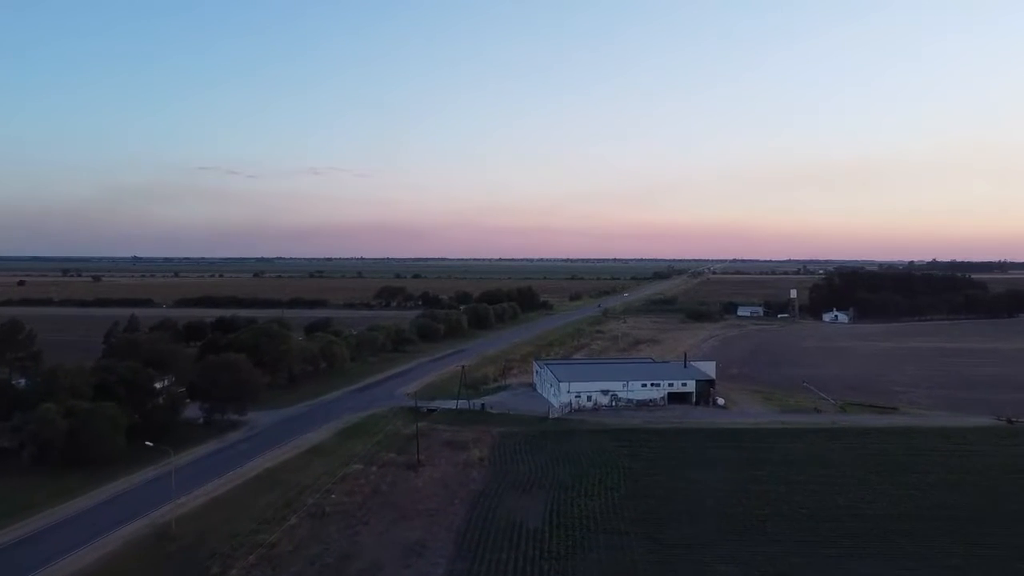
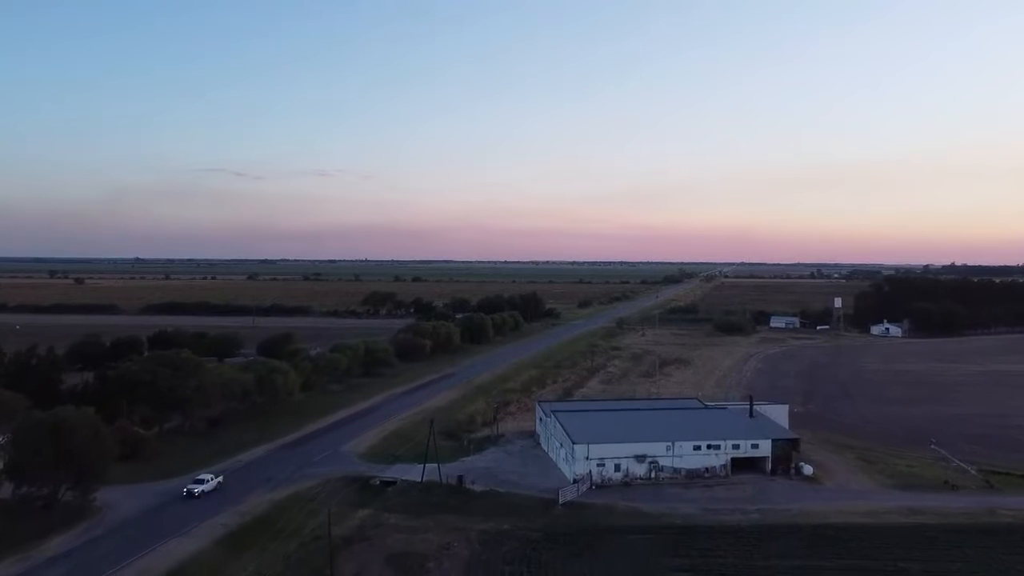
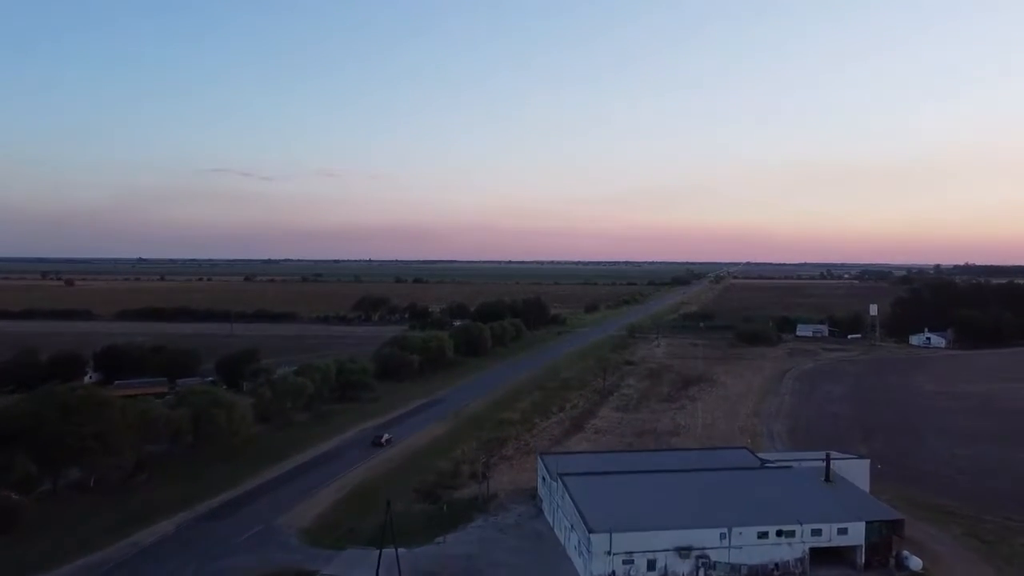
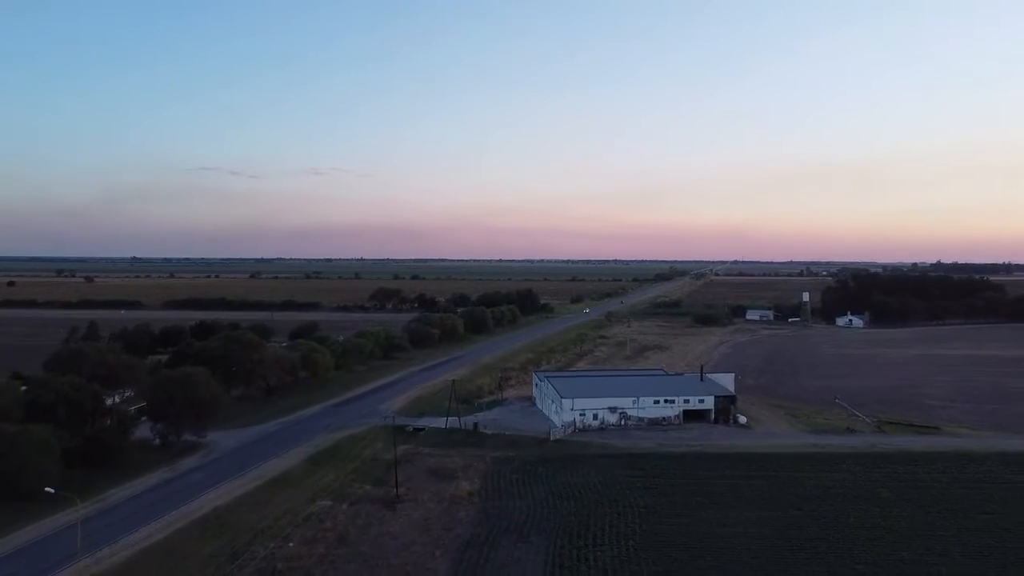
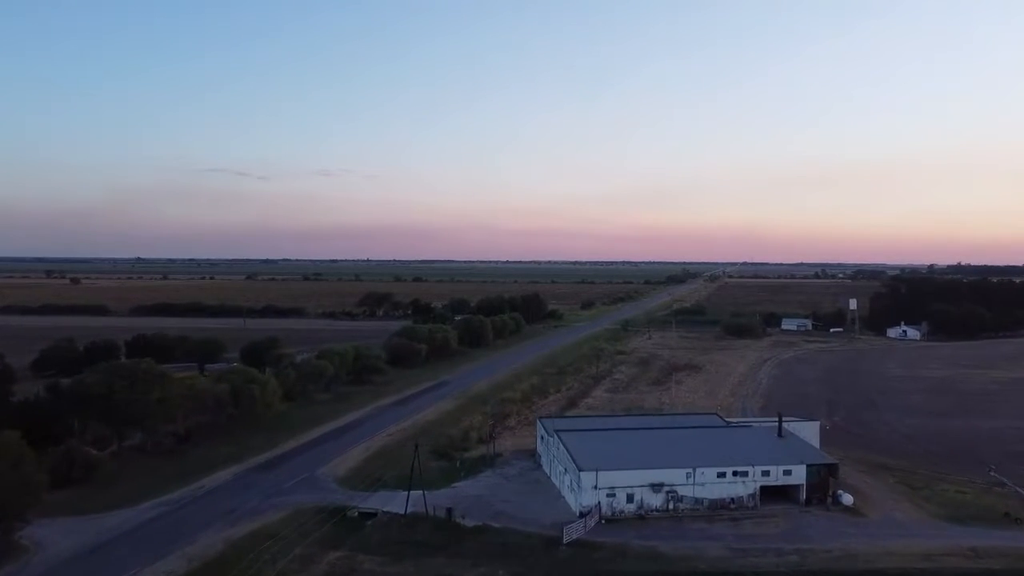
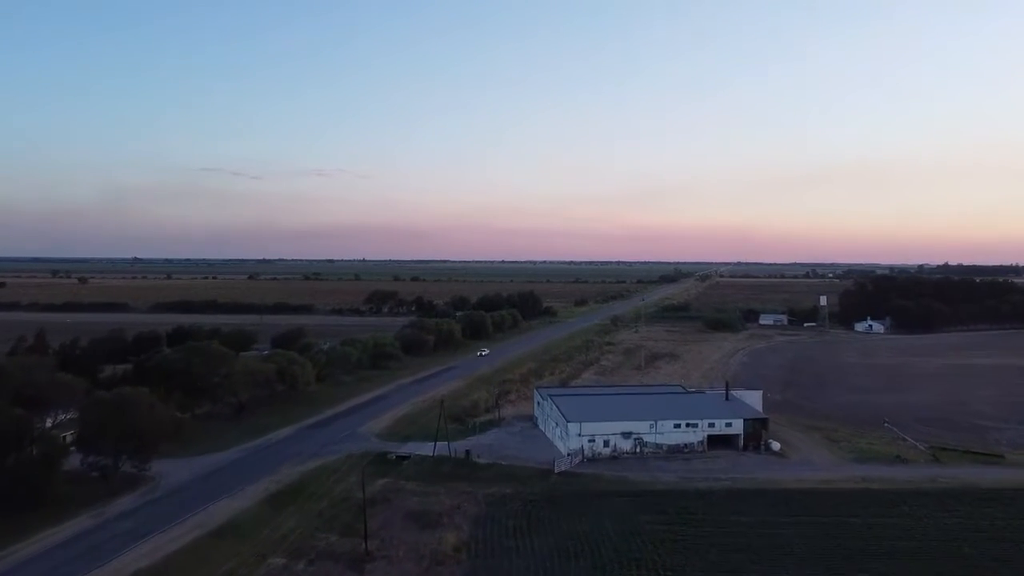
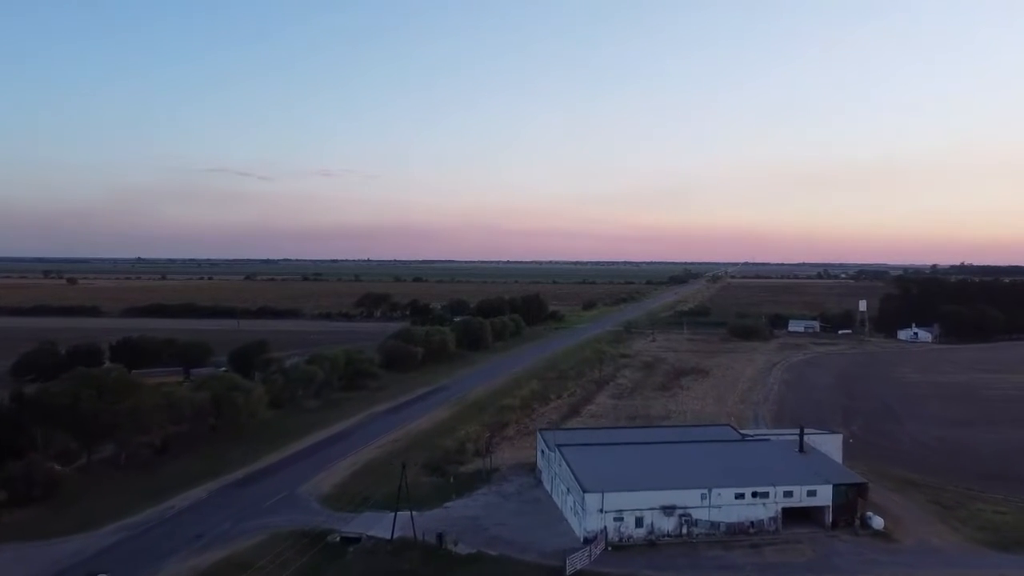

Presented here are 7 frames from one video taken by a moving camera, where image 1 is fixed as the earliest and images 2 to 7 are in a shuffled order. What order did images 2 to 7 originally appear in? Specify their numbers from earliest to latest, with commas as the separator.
4, 6, 2, 5, 7, 3
